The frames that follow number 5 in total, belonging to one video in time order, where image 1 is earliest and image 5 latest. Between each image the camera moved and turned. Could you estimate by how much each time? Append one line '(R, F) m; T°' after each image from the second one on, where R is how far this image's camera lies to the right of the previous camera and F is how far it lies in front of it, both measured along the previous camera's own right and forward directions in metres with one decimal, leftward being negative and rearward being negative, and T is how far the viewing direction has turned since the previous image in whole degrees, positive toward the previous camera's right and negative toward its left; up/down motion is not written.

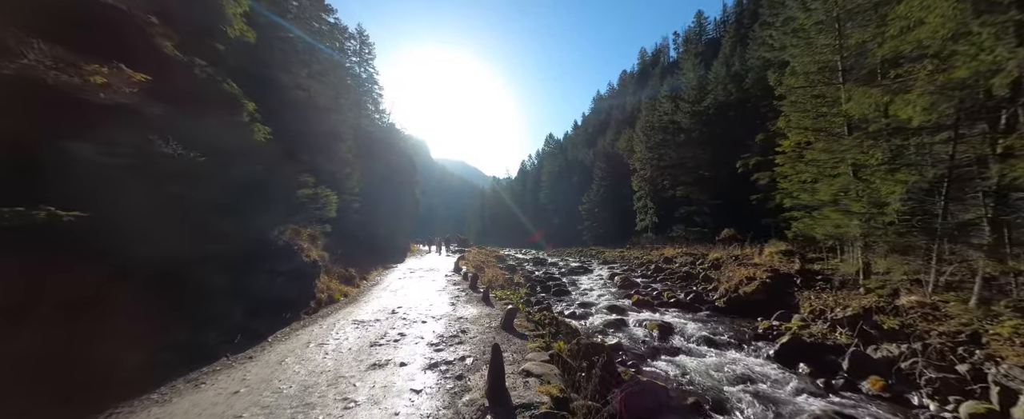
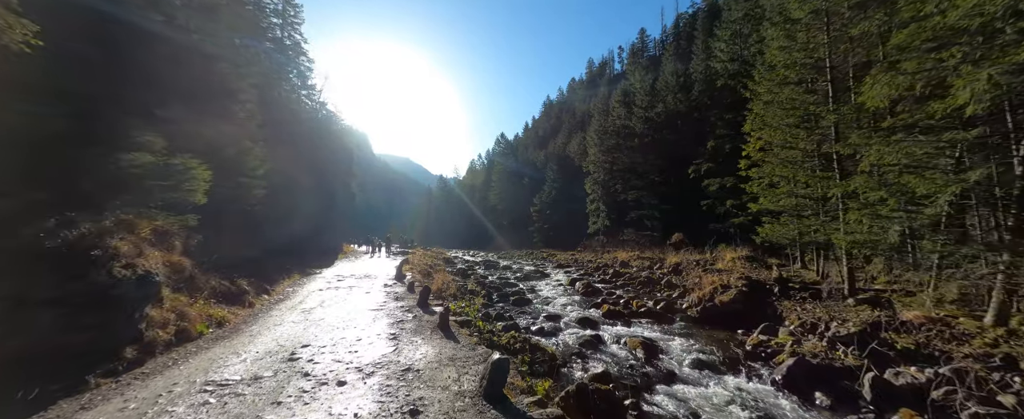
(-0.6, +2.5) m; +10°
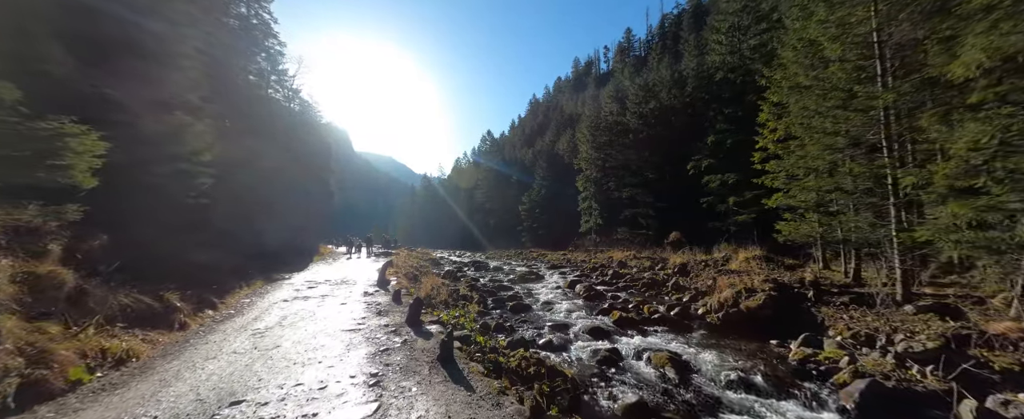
(-0.7, +1.7) m; +3°
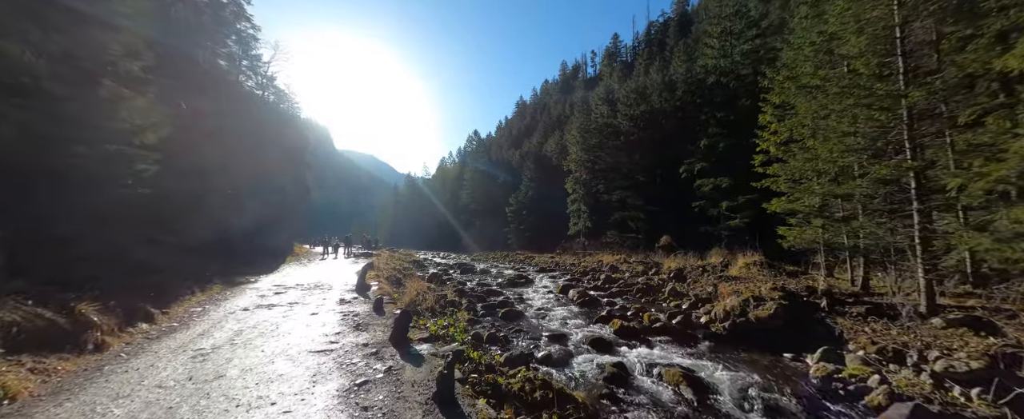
(-0.5, +1.1) m; +3°
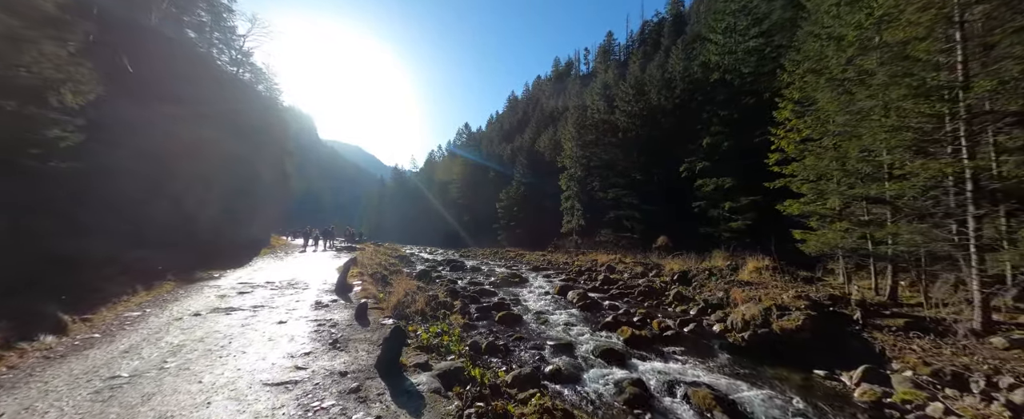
(-0.6, +1.3) m; +2°
